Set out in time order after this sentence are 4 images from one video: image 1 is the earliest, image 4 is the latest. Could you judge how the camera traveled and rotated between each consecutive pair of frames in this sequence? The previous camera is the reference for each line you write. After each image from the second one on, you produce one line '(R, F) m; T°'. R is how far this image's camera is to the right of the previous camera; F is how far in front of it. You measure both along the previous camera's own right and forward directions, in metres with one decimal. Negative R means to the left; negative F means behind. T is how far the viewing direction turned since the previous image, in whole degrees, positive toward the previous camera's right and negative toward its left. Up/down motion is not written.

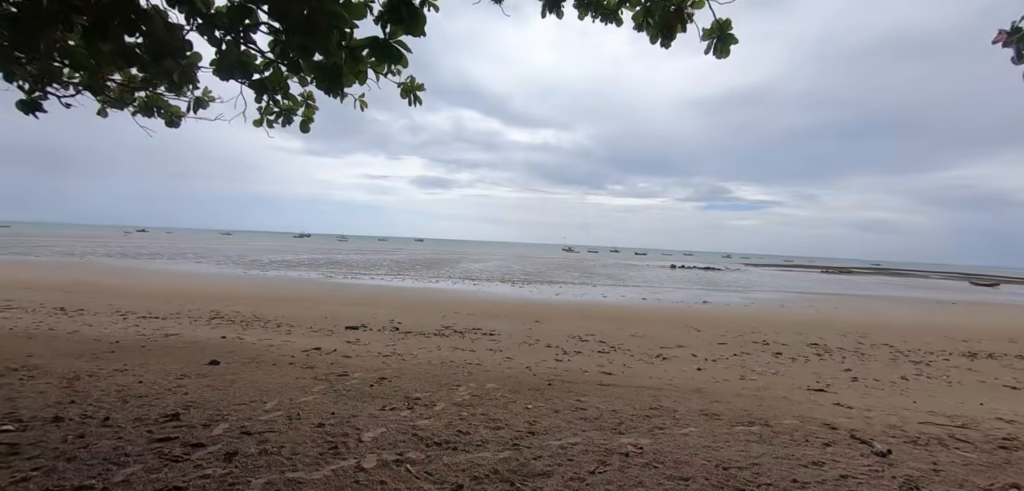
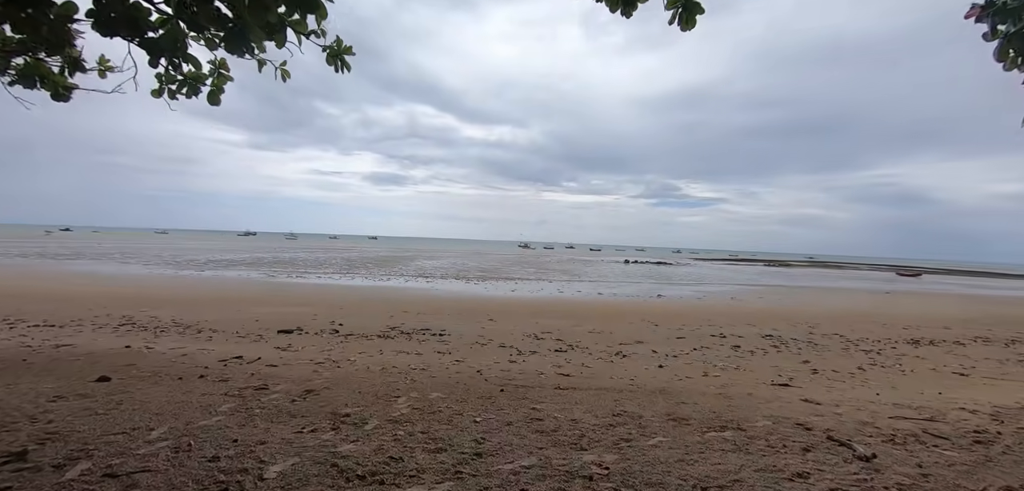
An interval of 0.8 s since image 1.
(+0.1, +0.6) m; +5°
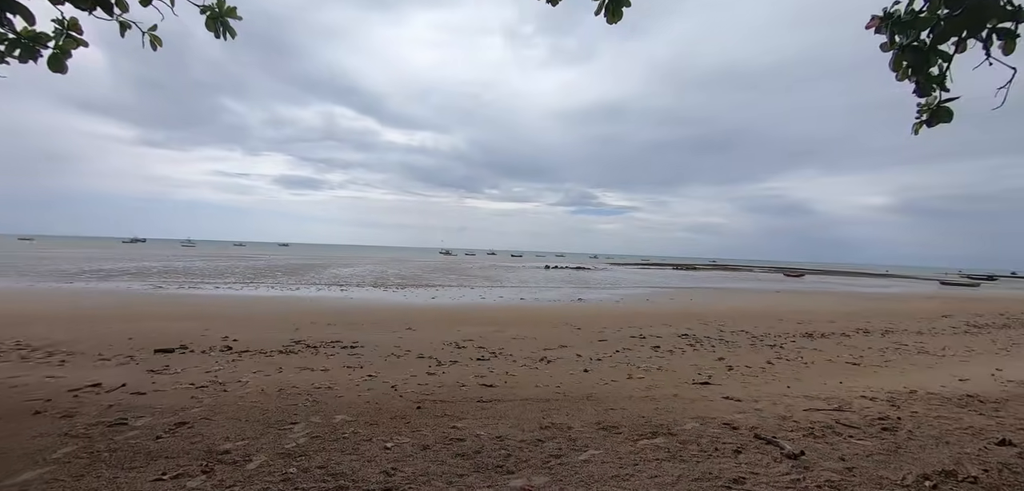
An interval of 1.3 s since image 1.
(0.0, +0.4) m; +9°
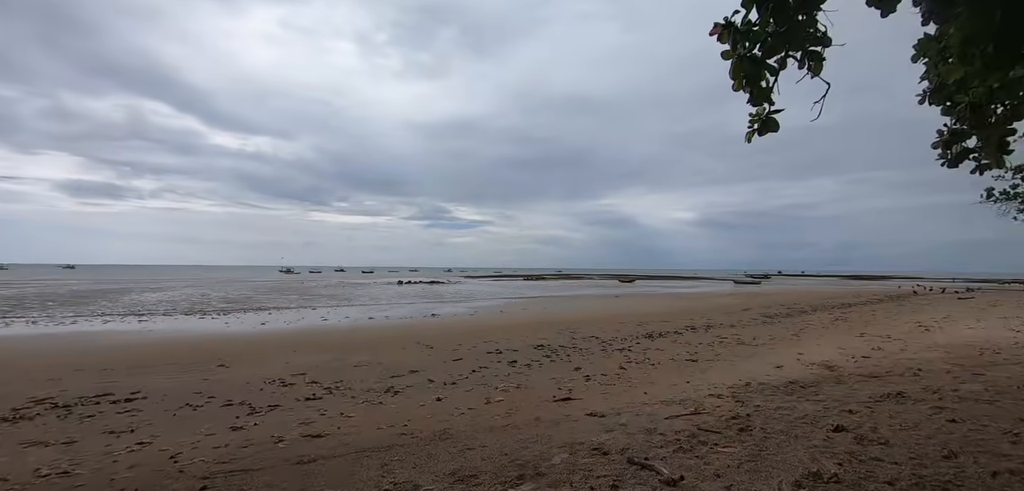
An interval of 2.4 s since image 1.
(+0.2, +0.7) m; +17°
